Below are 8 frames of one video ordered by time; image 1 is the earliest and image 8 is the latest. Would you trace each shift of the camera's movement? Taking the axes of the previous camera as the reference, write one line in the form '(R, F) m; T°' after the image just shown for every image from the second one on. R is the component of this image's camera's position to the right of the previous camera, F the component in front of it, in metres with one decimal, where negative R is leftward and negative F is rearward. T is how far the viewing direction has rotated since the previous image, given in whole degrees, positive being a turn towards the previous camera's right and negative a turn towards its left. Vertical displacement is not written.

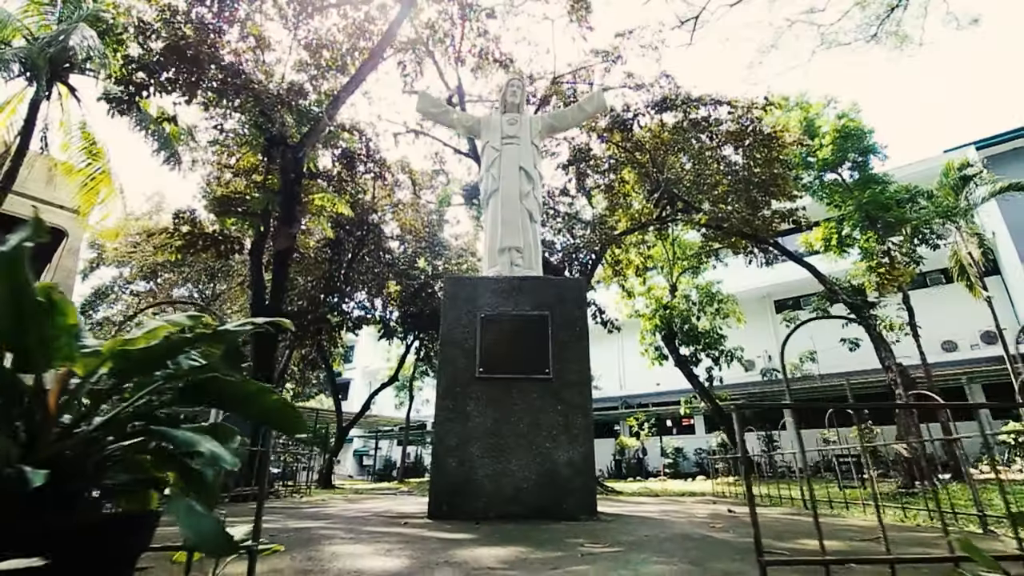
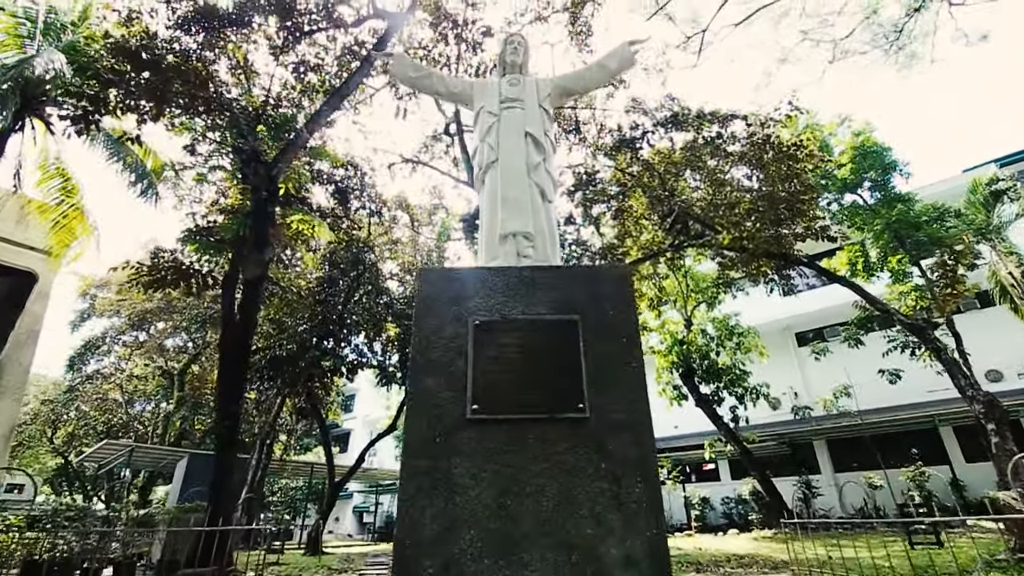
(0.0, +0.8) m; 0°
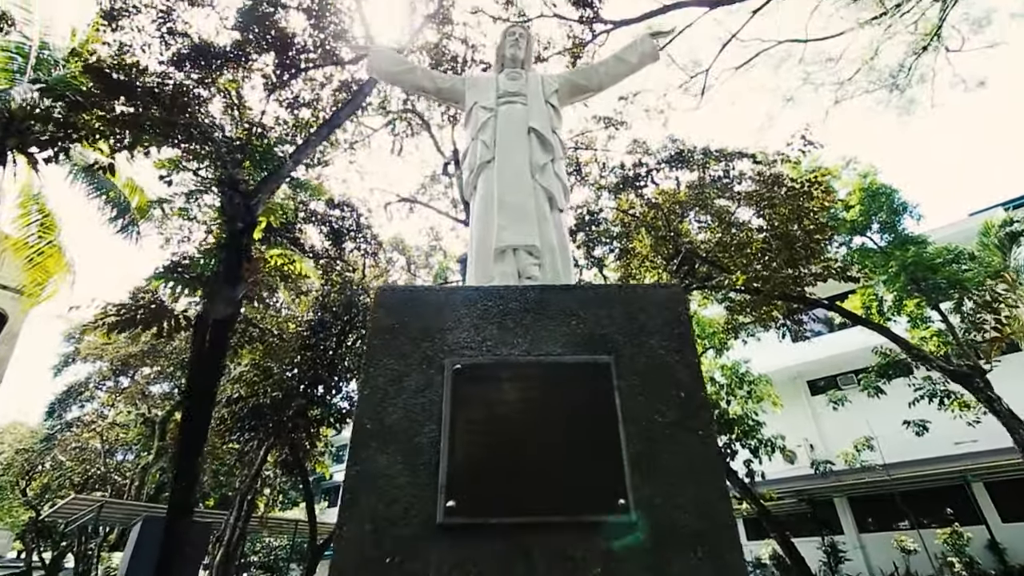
(0.0, +0.5) m; 0°
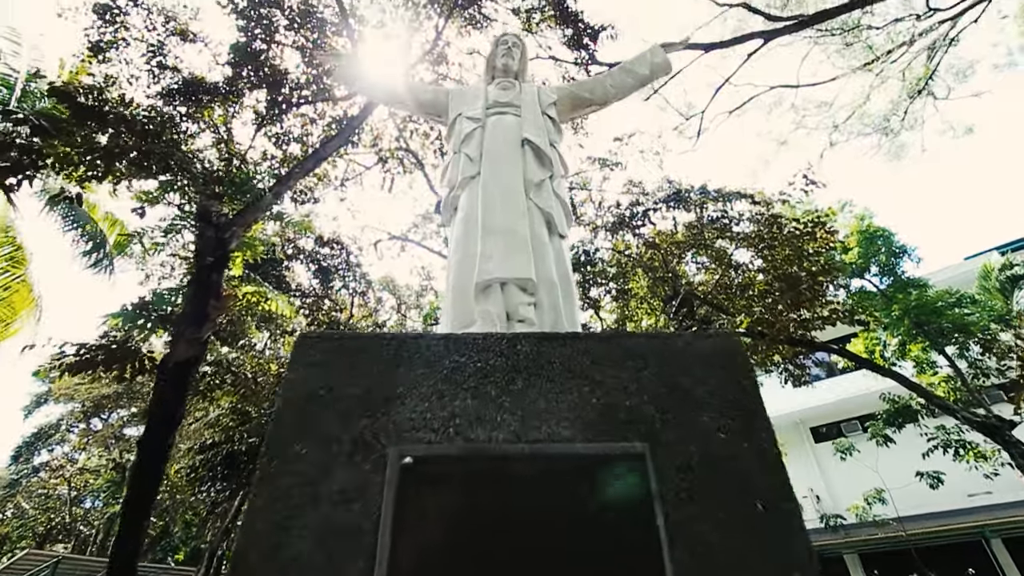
(0.0, +0.4) m; +1°
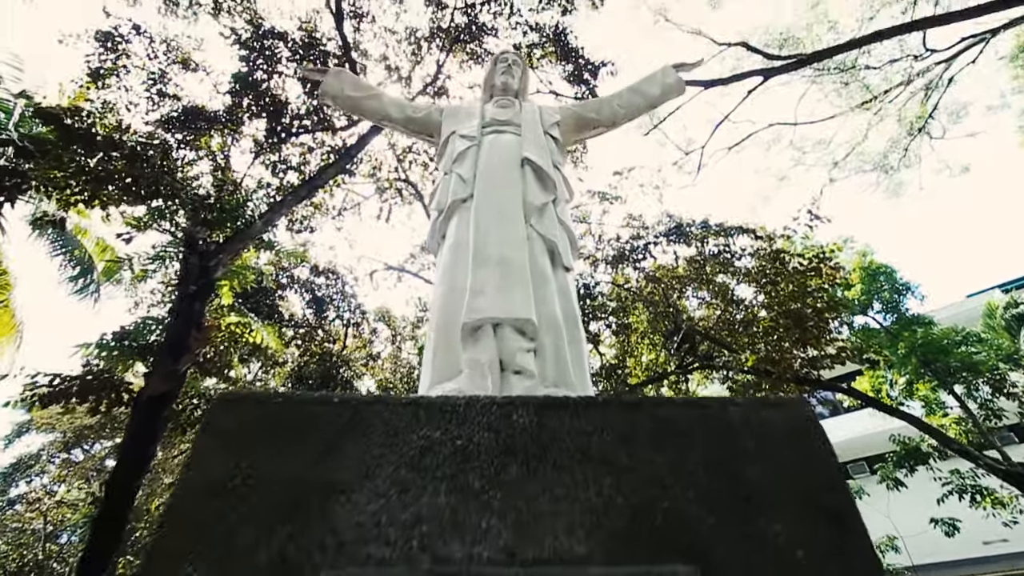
(0.0, +0.2) m; 0°
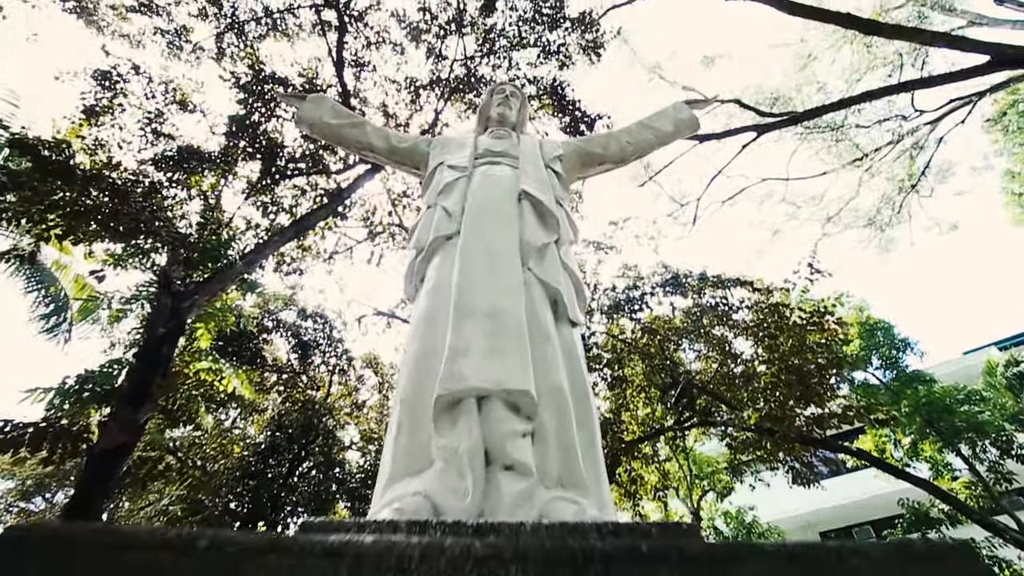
(0.0, +0.2) m; +1°
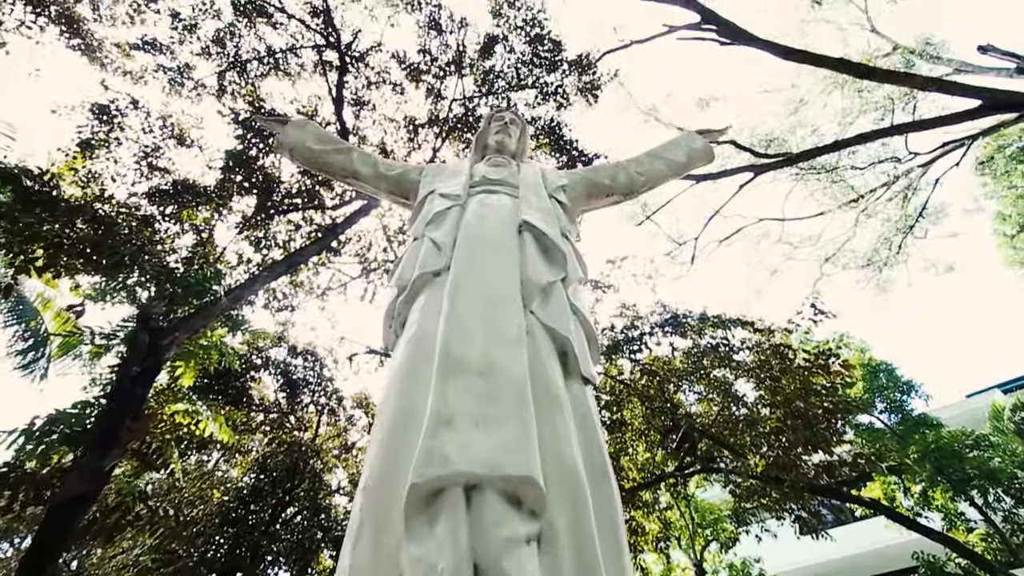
(0.0, +0.2) m; 0°
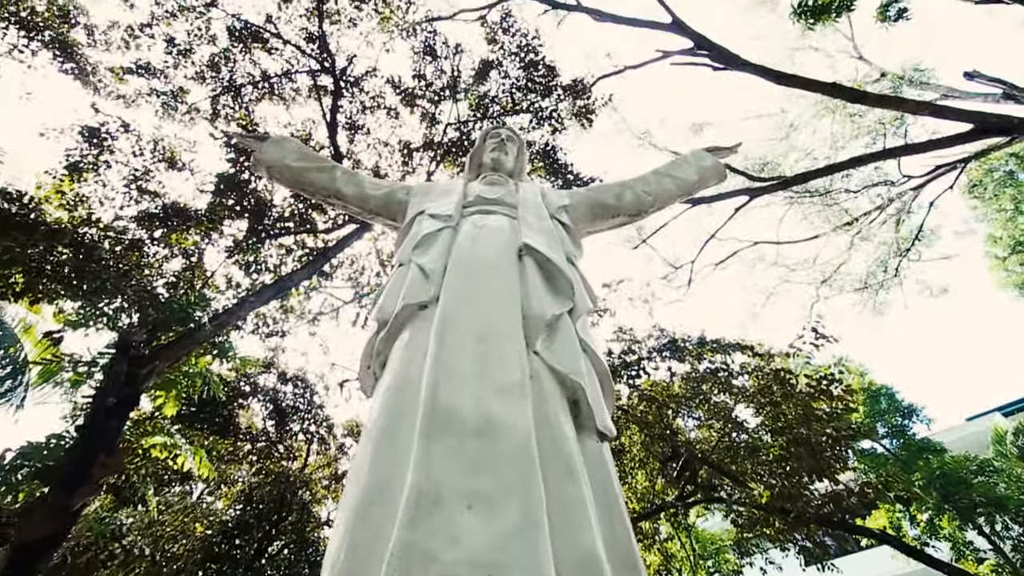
(0.0, +0.1) m; +1°
